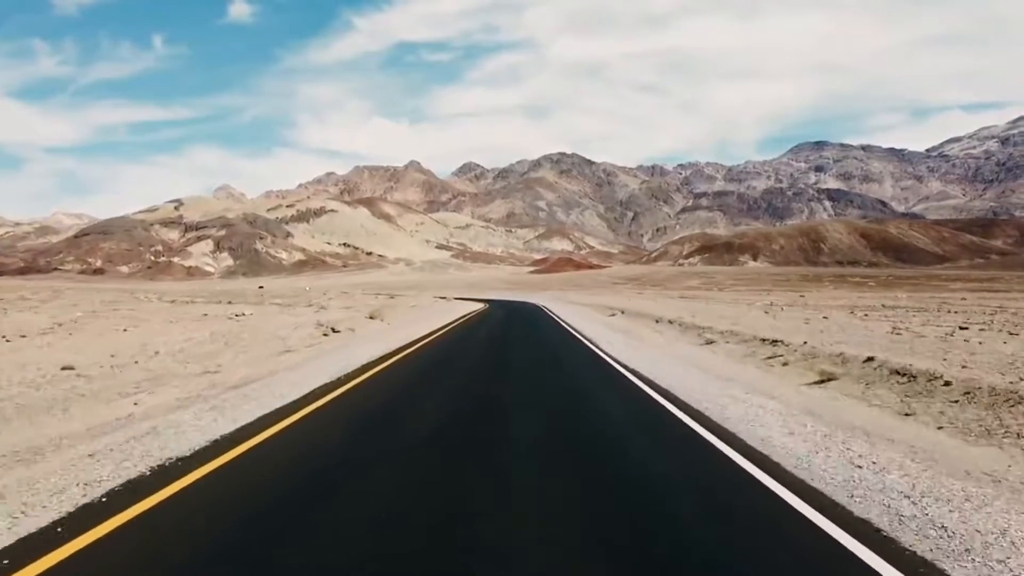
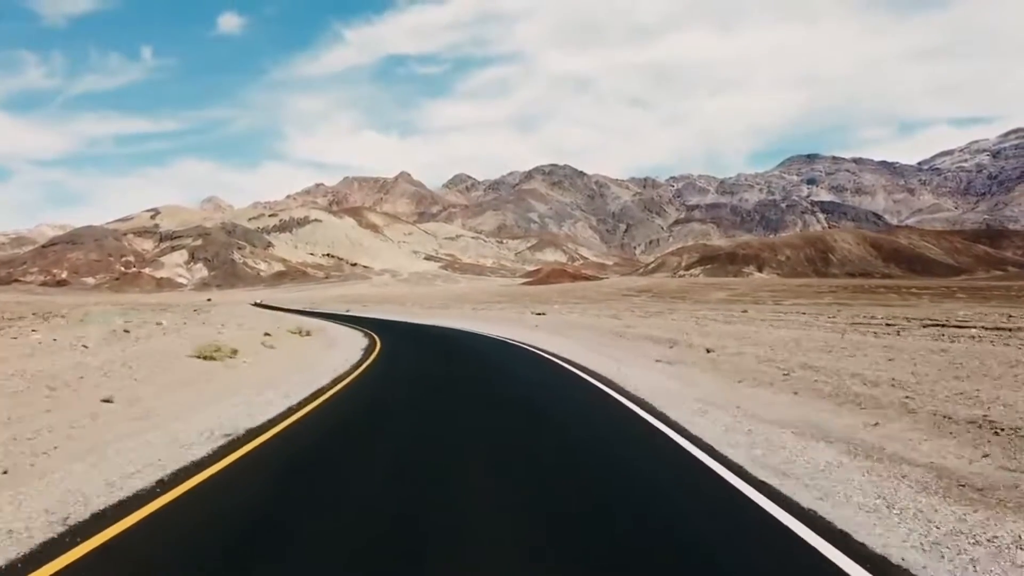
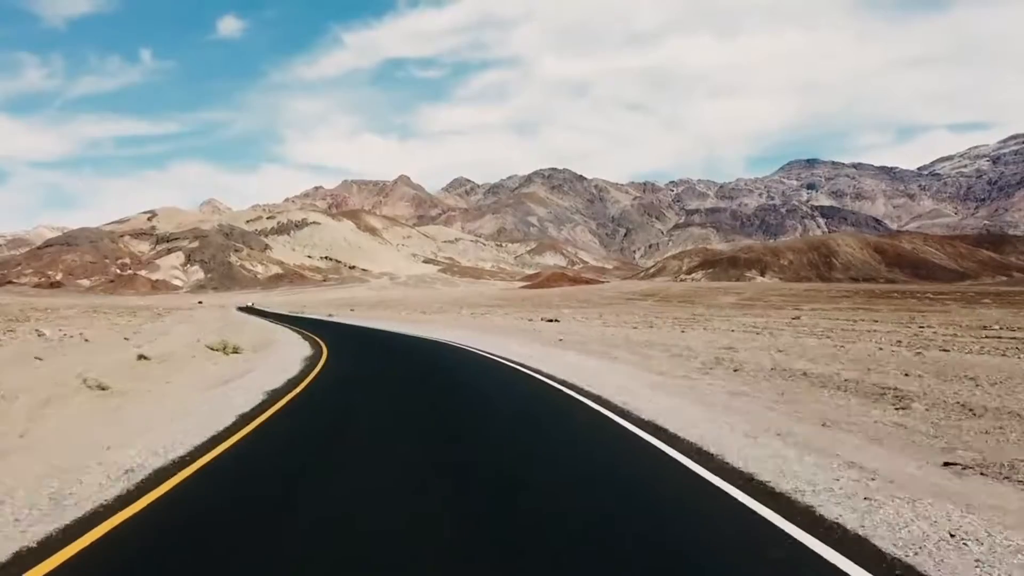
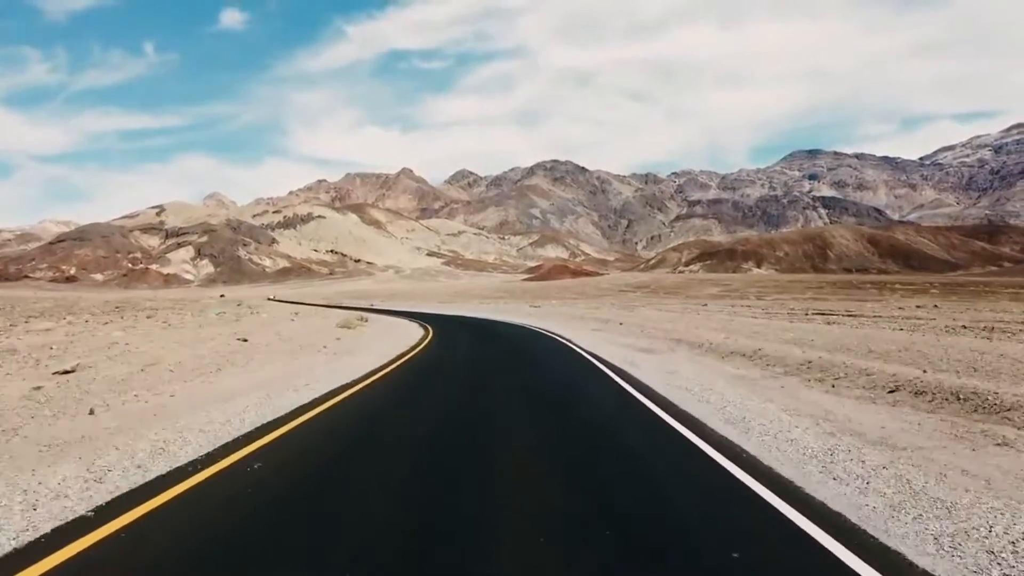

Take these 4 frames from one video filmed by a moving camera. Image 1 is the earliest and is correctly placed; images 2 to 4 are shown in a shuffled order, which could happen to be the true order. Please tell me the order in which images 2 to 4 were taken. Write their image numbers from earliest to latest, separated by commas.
4, 2, 3
